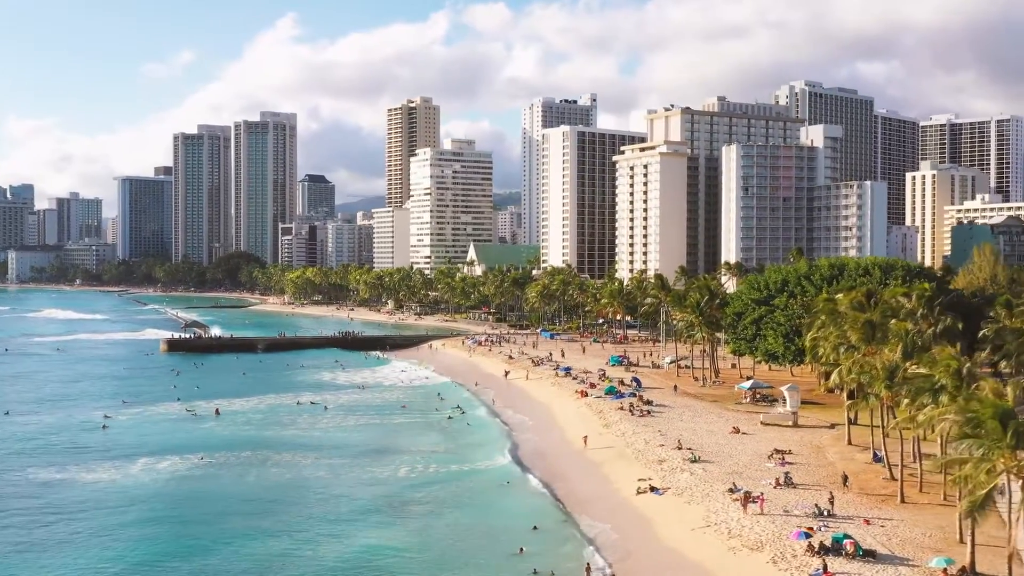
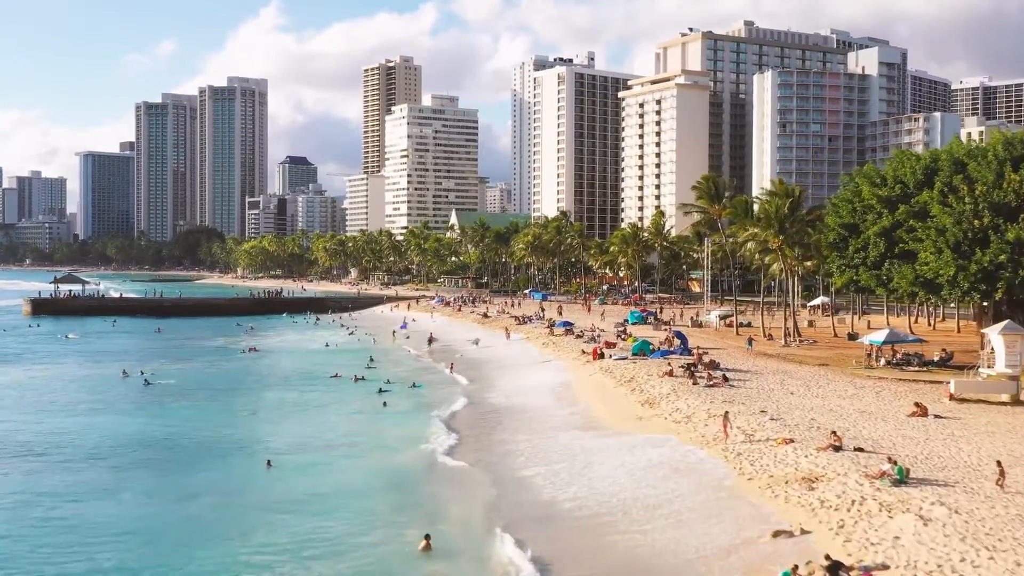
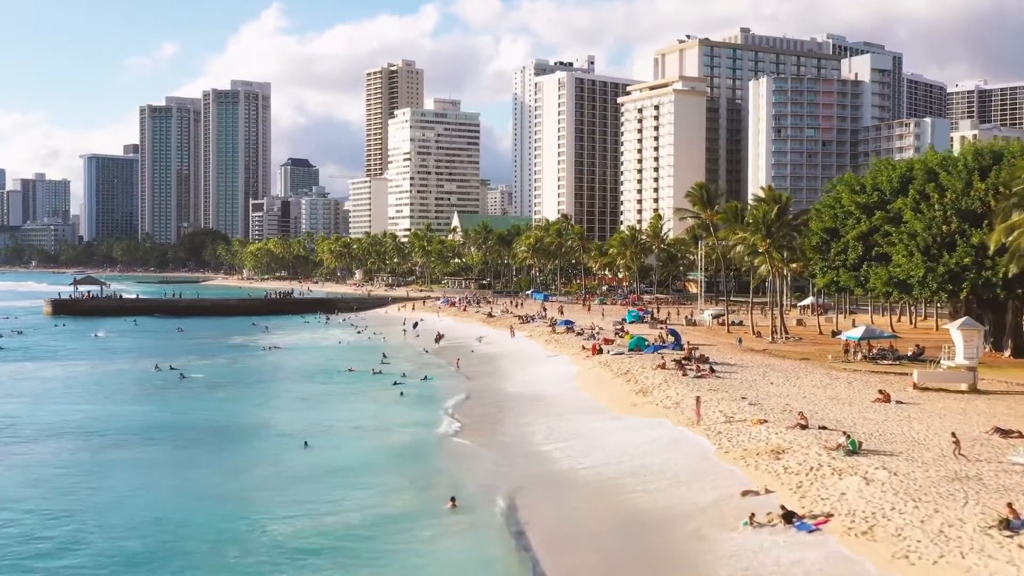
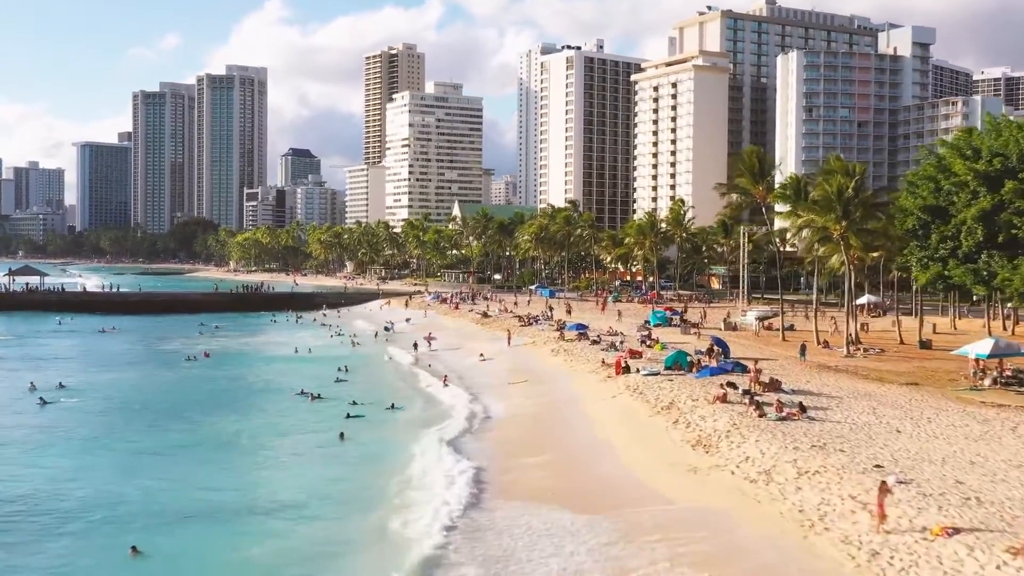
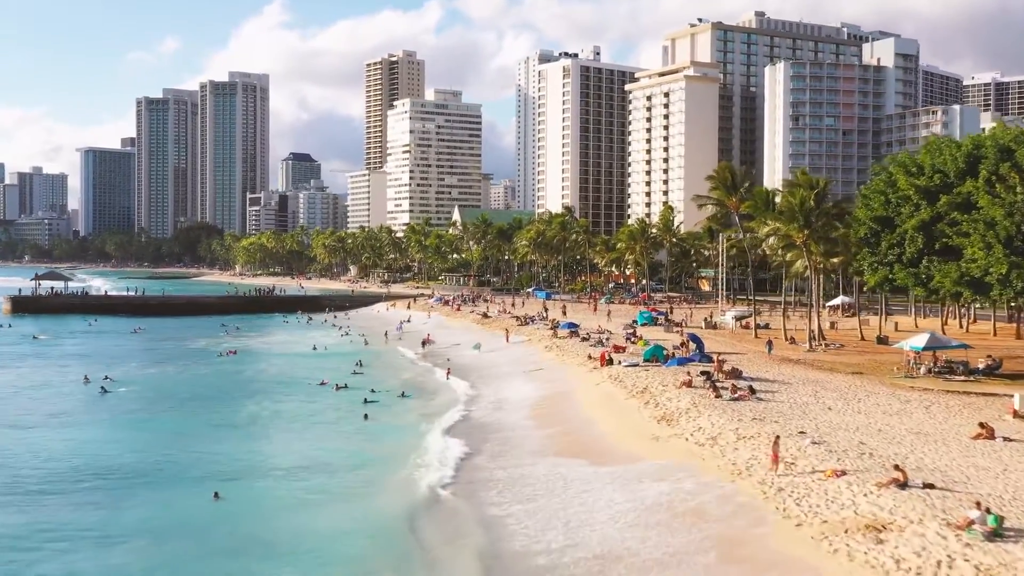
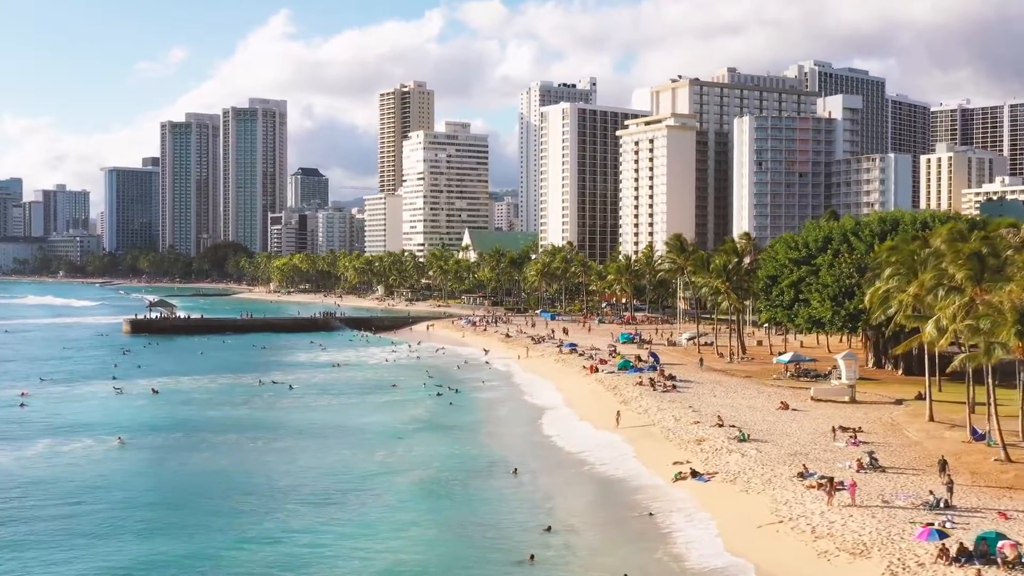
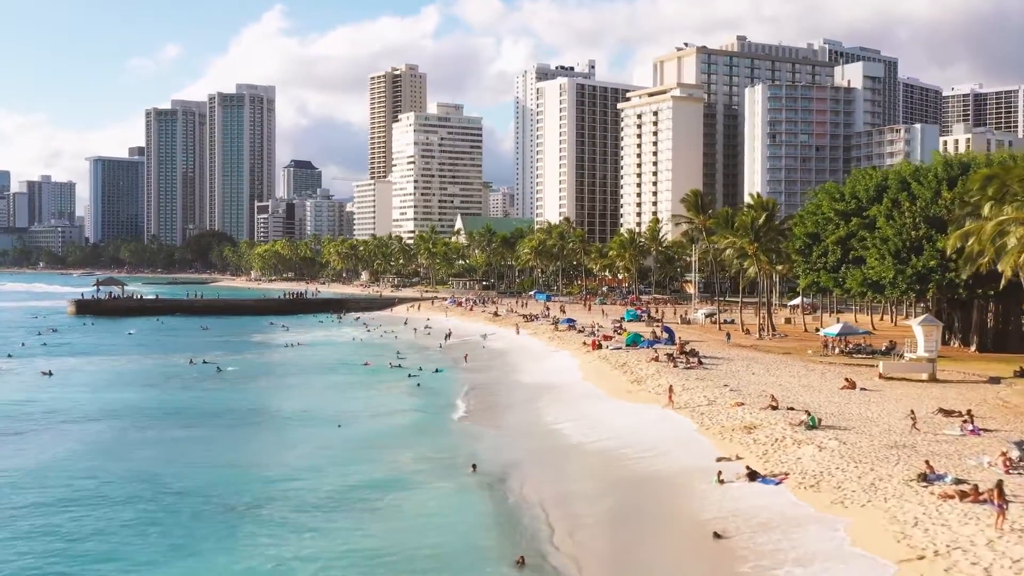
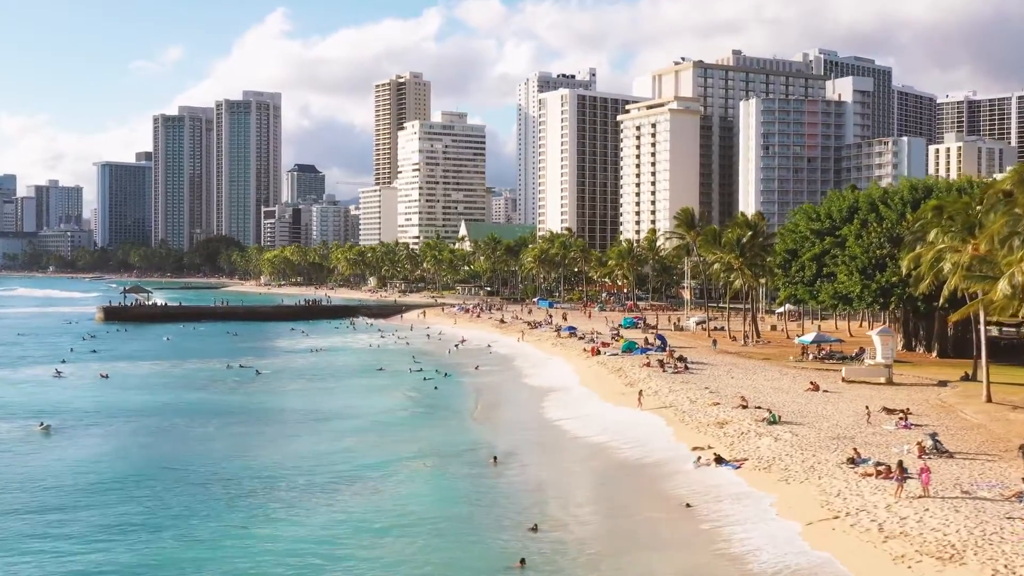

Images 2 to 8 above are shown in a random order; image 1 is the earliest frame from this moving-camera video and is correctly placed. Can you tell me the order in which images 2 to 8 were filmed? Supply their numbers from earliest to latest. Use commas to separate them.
6, 8, 7, 3, 2, 5, 4
